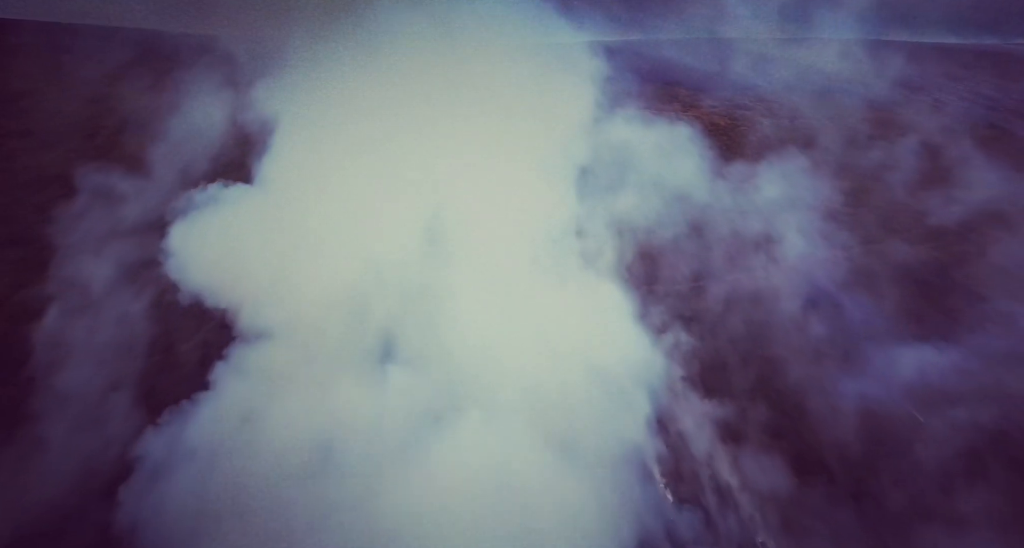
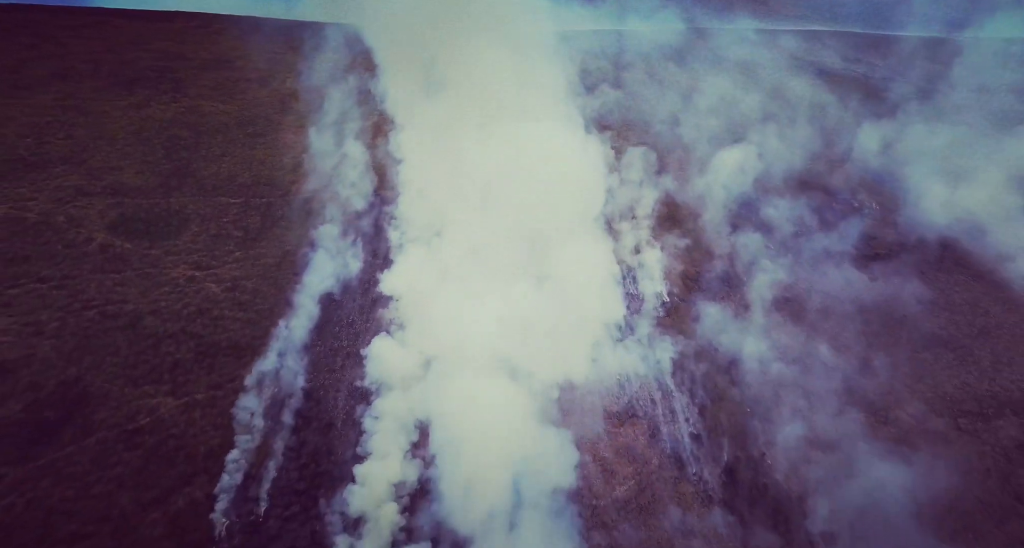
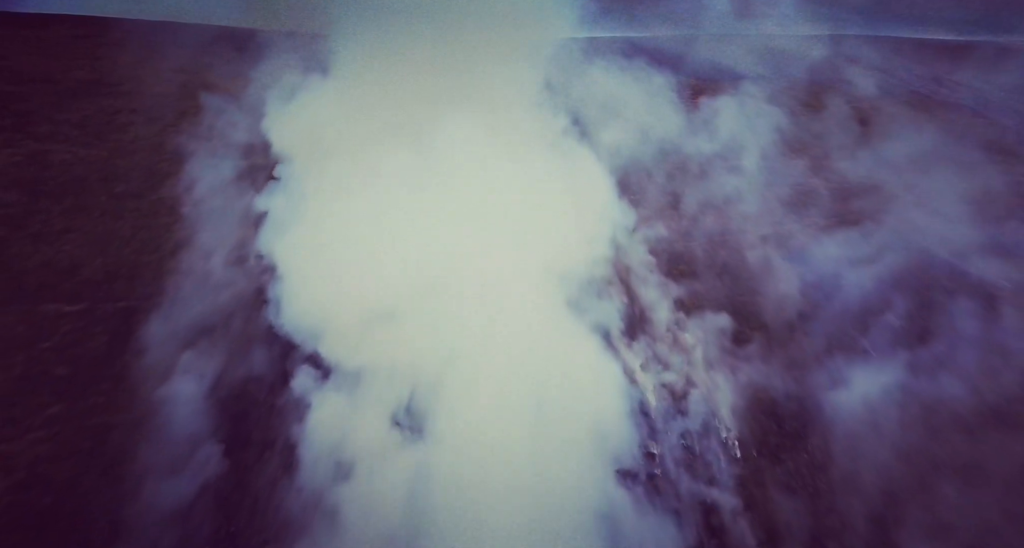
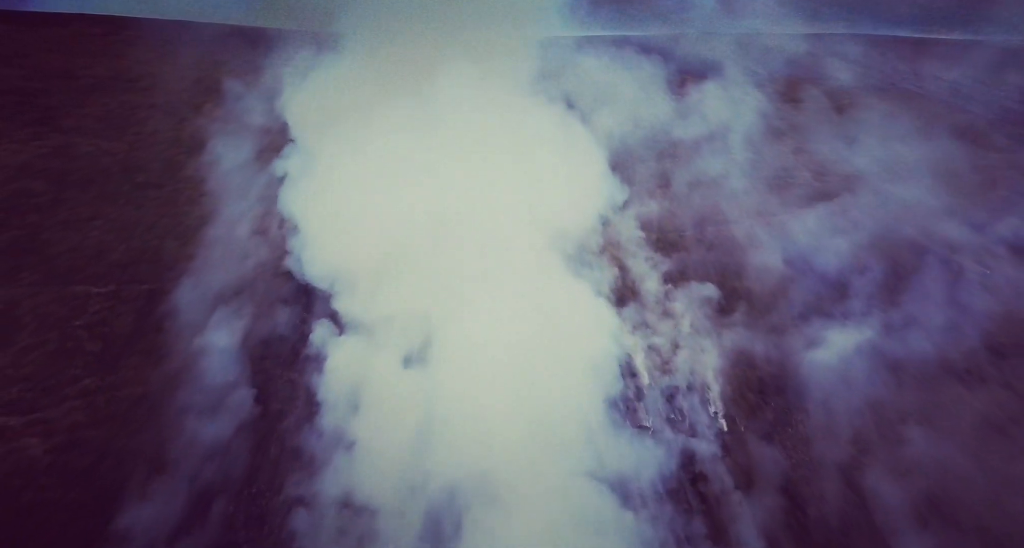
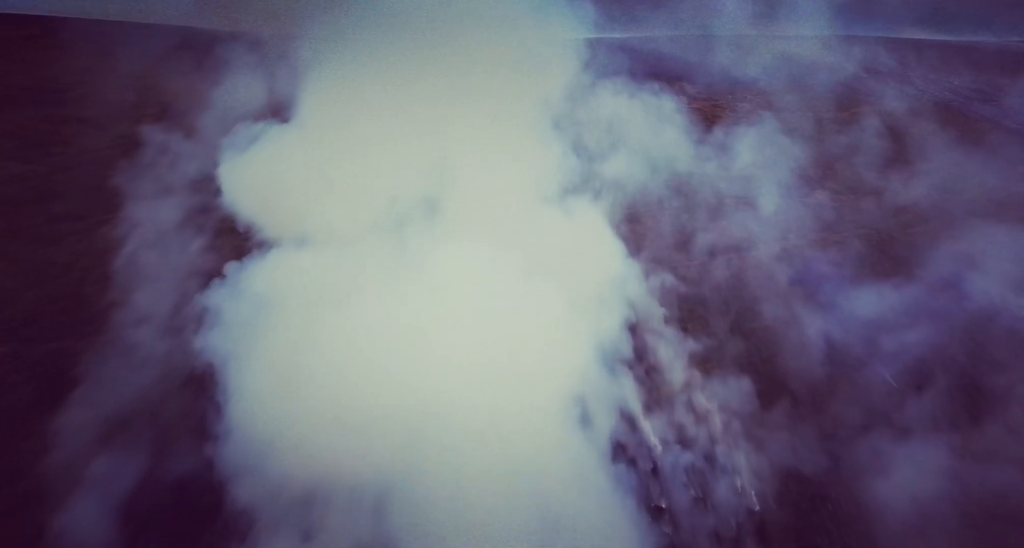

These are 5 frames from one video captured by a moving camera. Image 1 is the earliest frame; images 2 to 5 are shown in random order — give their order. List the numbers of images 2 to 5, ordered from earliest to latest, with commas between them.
5, 3, 4, 2
